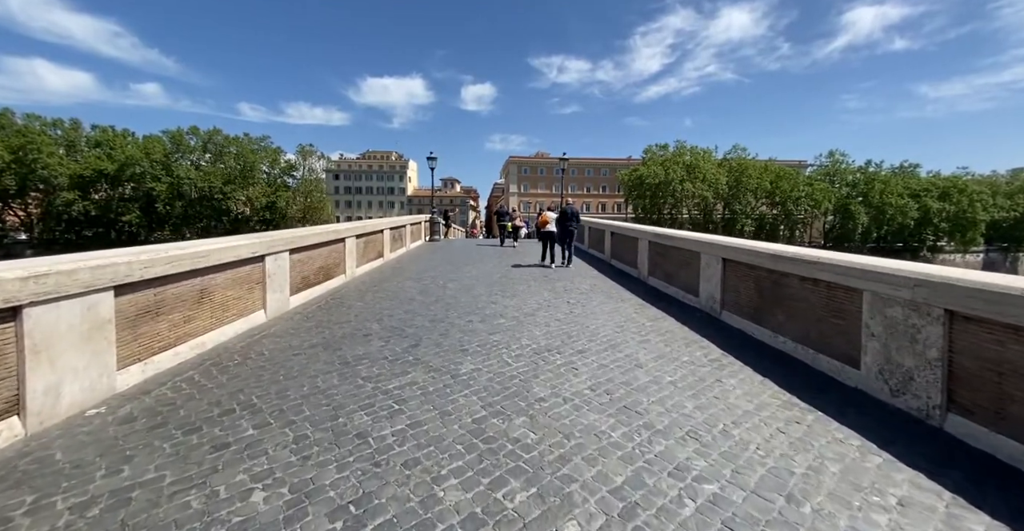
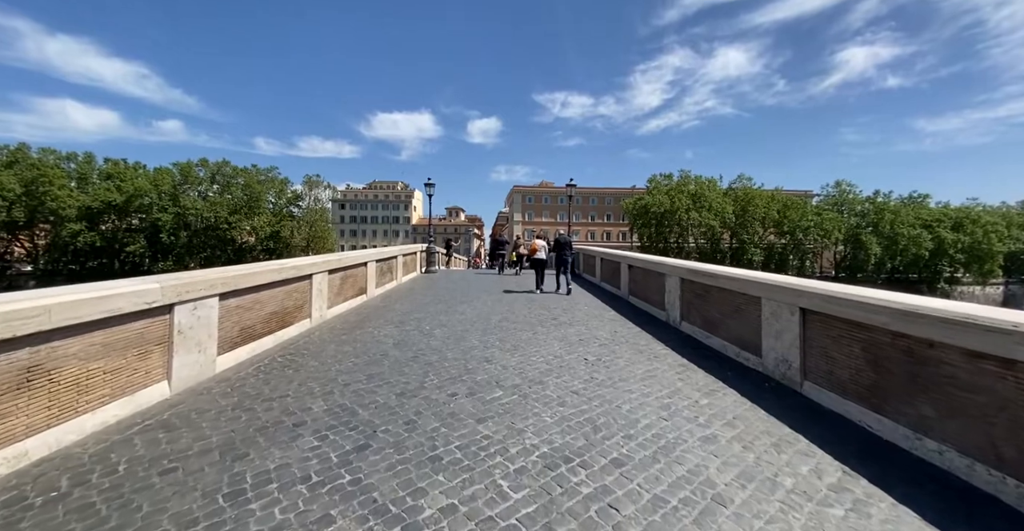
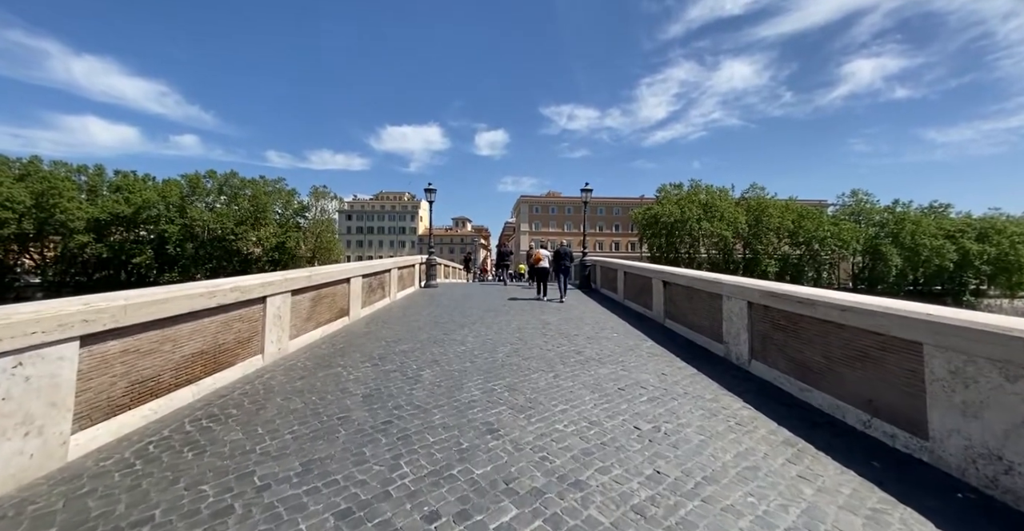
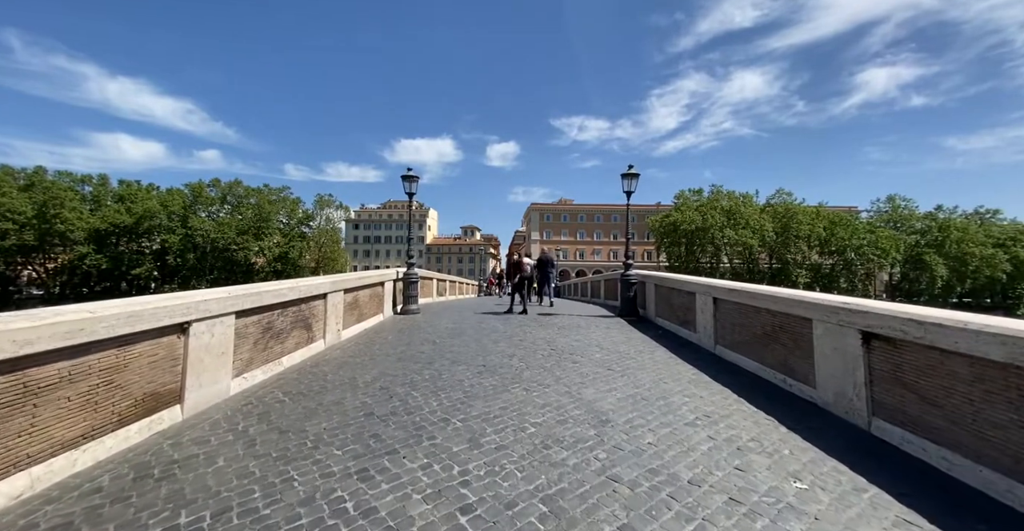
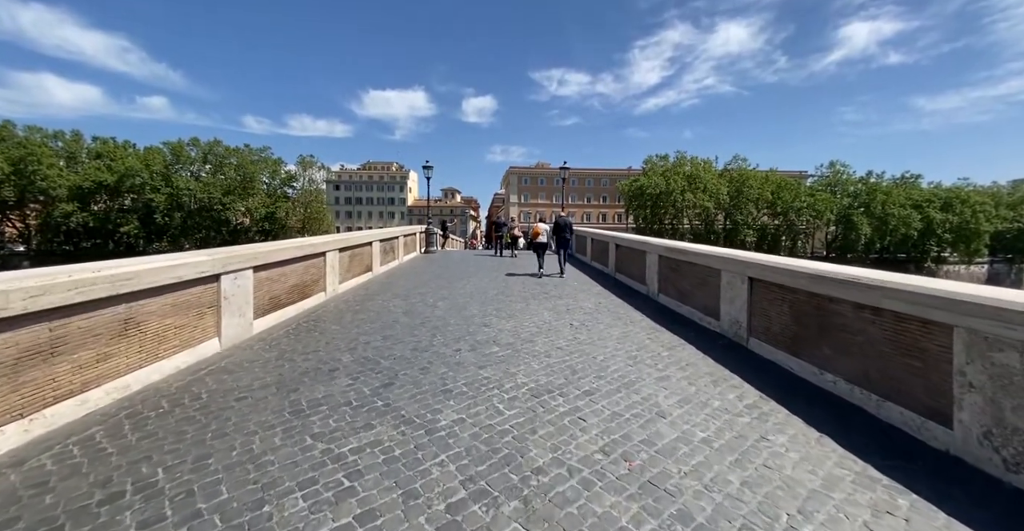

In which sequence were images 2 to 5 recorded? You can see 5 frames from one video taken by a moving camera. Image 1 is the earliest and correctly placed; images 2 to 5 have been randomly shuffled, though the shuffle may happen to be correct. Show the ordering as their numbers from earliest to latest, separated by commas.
5, 2, 3, 4
